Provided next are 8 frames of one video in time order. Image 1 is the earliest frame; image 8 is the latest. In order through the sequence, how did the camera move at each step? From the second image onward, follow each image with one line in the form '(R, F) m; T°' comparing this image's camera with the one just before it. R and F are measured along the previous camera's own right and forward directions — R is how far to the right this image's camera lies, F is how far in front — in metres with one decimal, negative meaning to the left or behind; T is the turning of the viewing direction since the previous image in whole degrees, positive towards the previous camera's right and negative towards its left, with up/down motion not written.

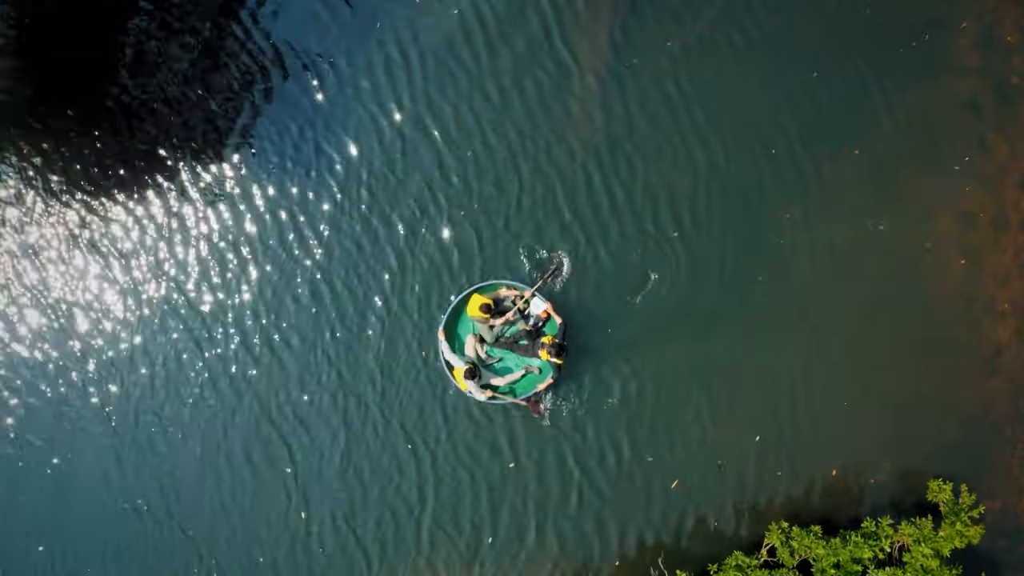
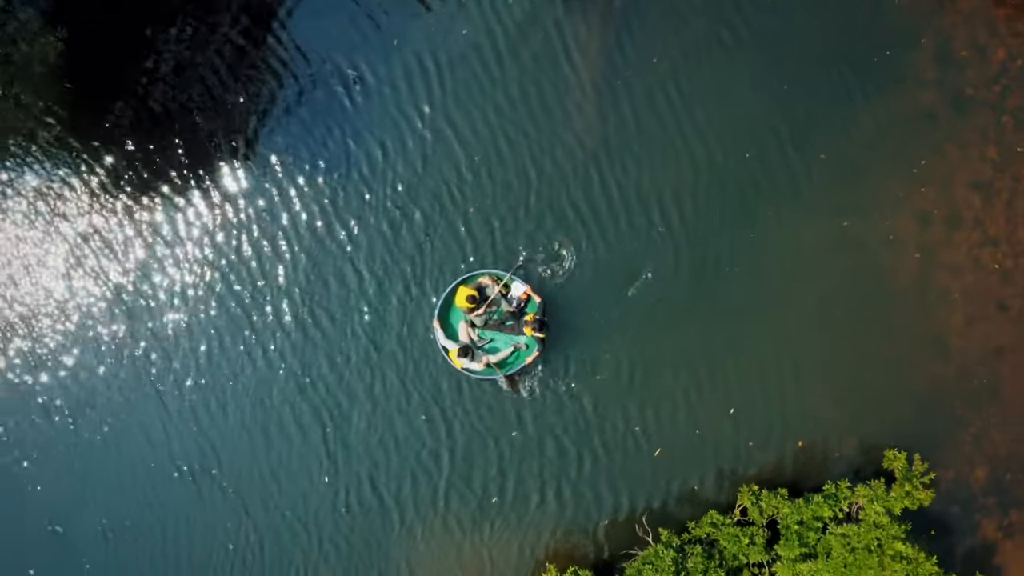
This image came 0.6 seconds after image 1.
(+0.1, -1.6) m; -1°
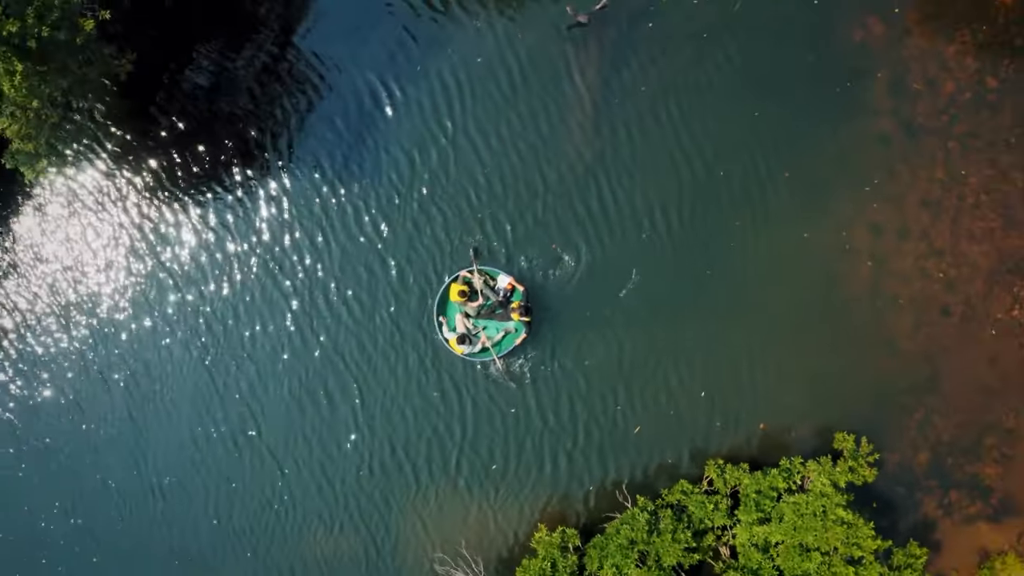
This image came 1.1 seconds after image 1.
(+0.1, -2.1) m; 0°
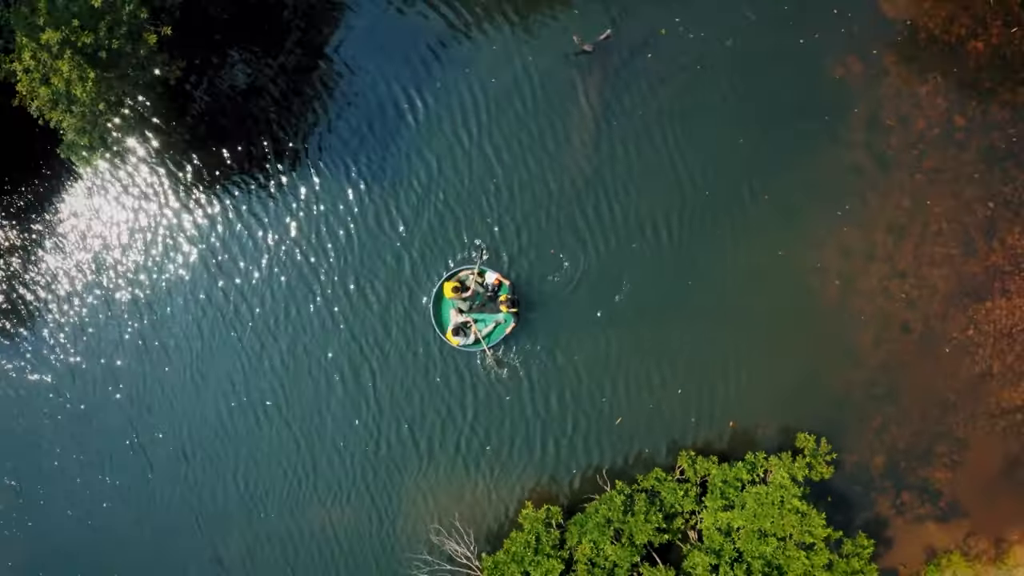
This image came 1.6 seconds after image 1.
(+0.1, -1.7) m; 0°
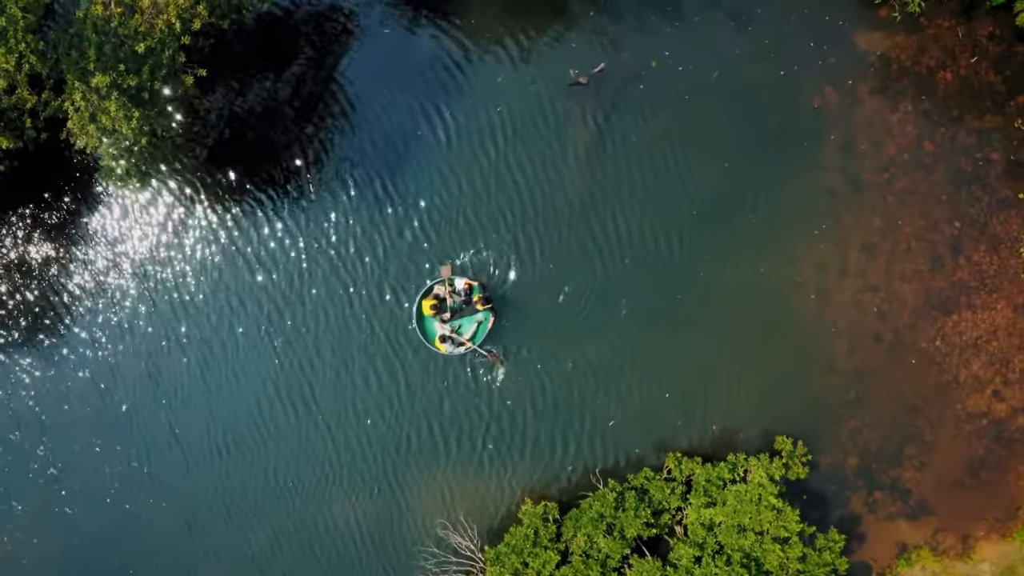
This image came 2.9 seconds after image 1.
(+0.1, -1.6) m; 0°
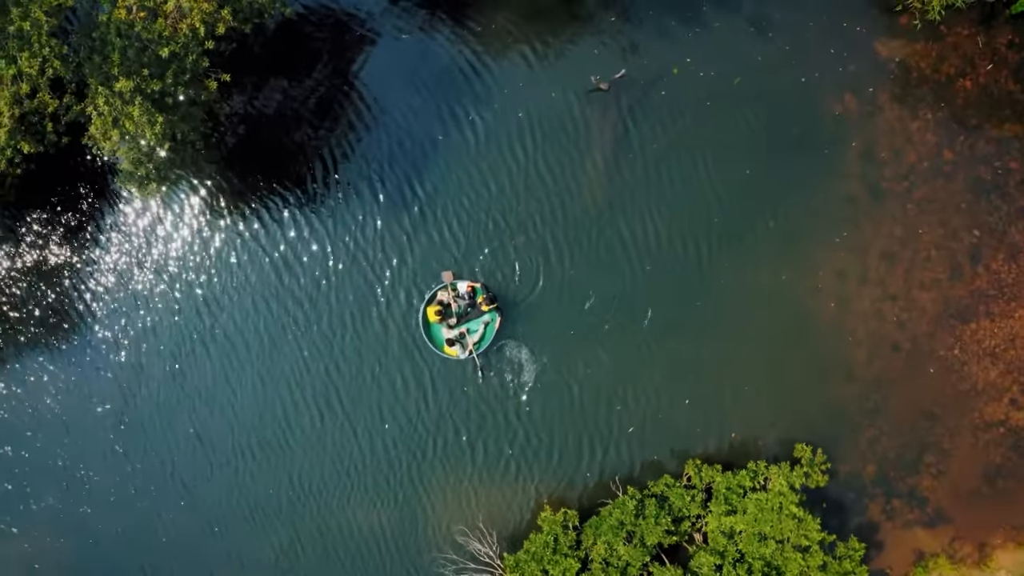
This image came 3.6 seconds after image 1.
(-0.6, +0.1) m; 0°
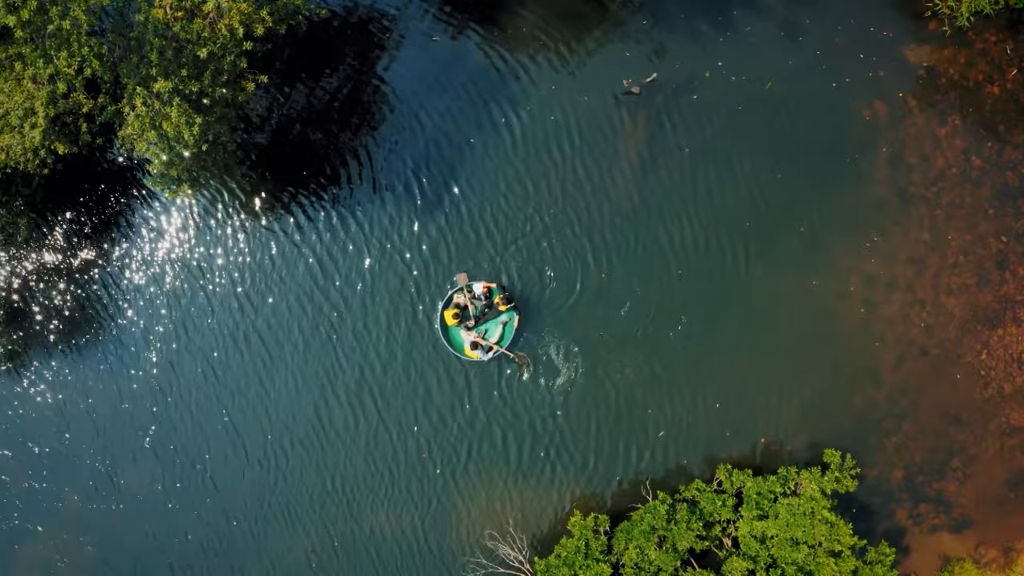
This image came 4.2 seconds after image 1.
(-1.0, +0.1) m; +1°
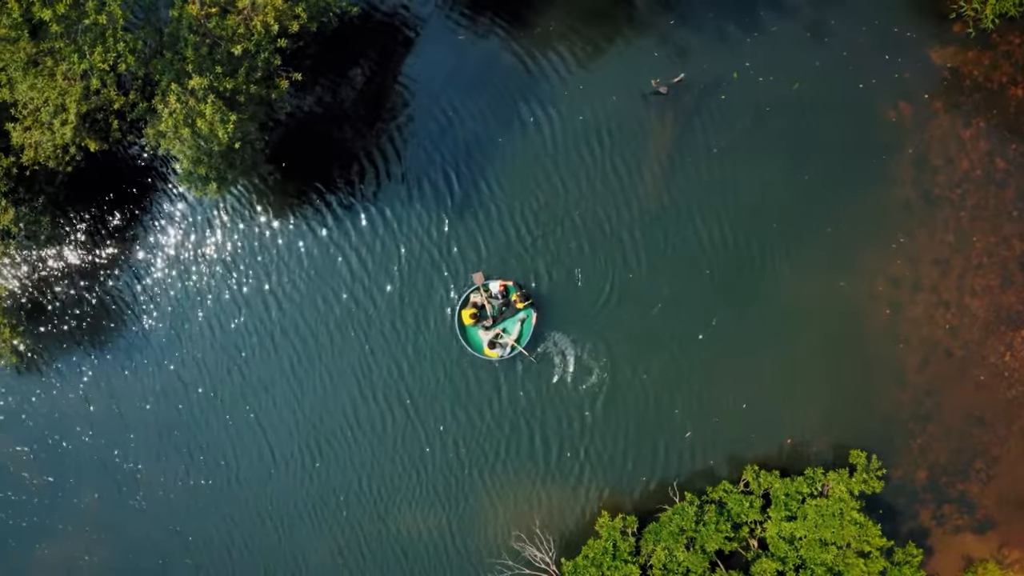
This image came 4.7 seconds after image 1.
(-0.9, +0.1) m; +1°
